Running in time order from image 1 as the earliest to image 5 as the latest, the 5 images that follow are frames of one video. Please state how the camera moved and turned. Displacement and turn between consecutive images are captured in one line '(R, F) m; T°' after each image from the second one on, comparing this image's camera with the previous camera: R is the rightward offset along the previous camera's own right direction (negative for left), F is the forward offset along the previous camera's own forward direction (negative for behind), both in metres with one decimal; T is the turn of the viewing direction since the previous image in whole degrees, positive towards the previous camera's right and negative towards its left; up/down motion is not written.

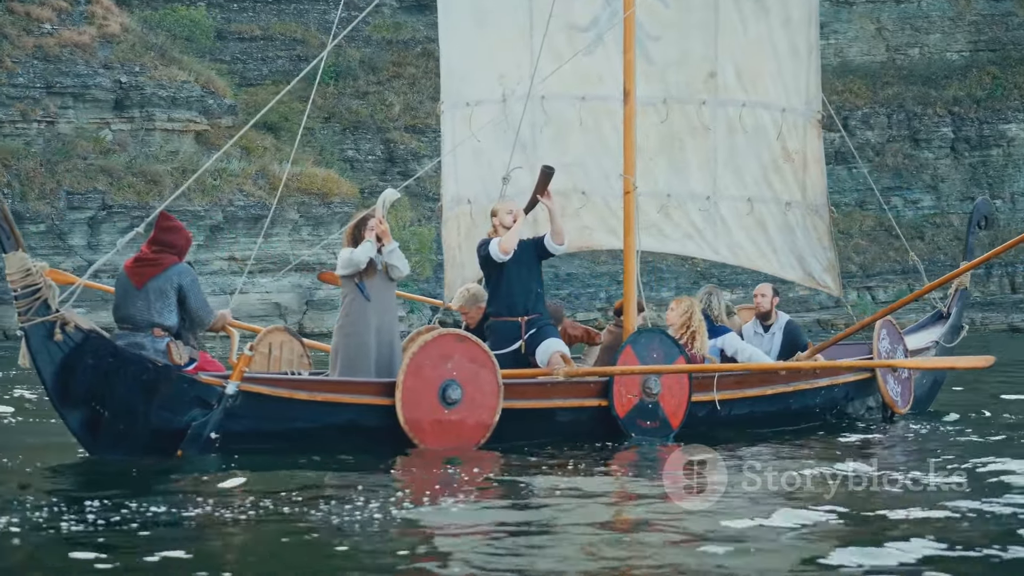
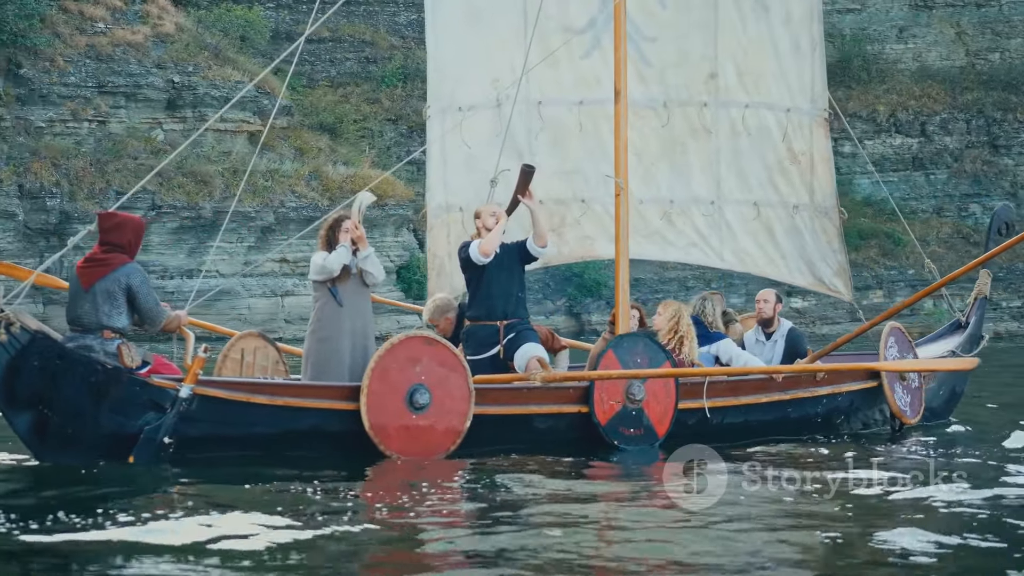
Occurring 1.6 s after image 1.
(+0.7, +0.6) m; -3°
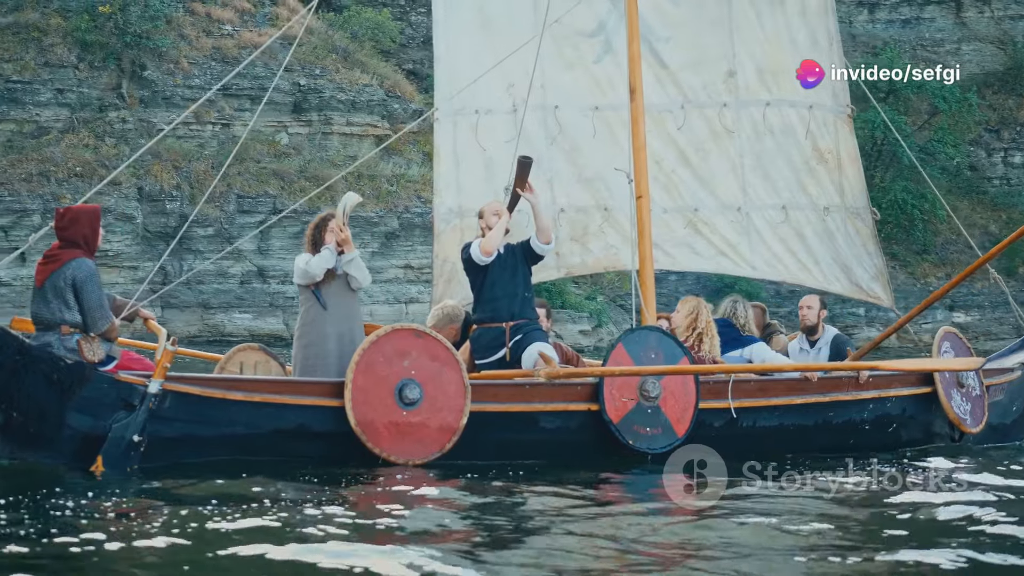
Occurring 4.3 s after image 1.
(+1.0, +1.1) m; -7°
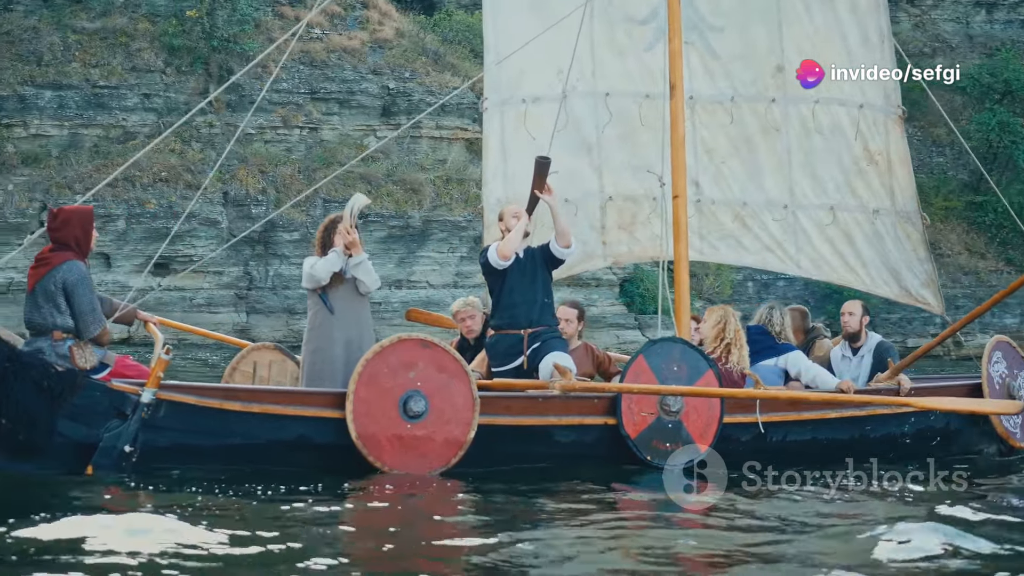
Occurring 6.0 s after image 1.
(+0.5, +0.6) m; -5°
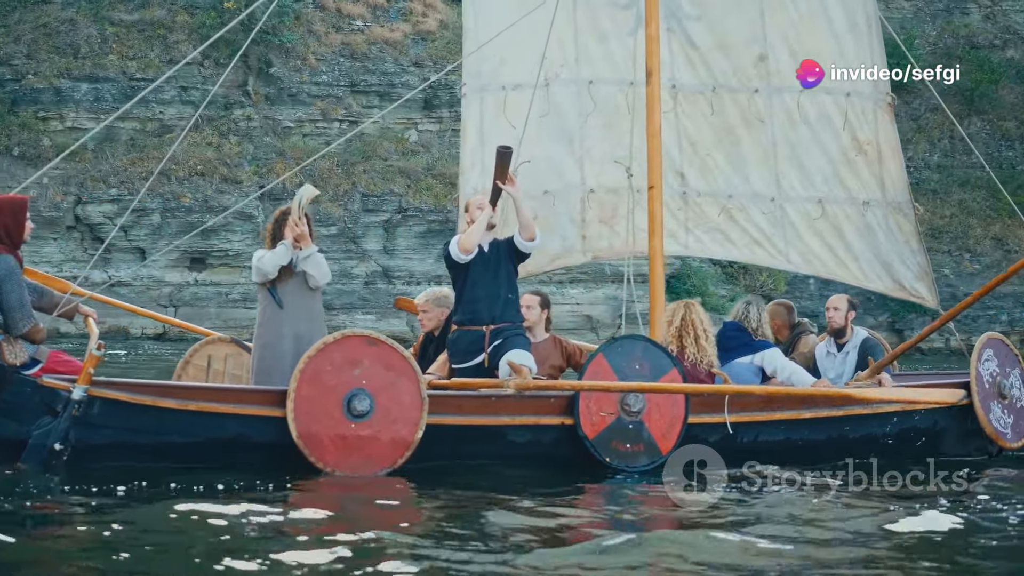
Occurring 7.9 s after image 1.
(+0.6, +0.6) m; -3°
